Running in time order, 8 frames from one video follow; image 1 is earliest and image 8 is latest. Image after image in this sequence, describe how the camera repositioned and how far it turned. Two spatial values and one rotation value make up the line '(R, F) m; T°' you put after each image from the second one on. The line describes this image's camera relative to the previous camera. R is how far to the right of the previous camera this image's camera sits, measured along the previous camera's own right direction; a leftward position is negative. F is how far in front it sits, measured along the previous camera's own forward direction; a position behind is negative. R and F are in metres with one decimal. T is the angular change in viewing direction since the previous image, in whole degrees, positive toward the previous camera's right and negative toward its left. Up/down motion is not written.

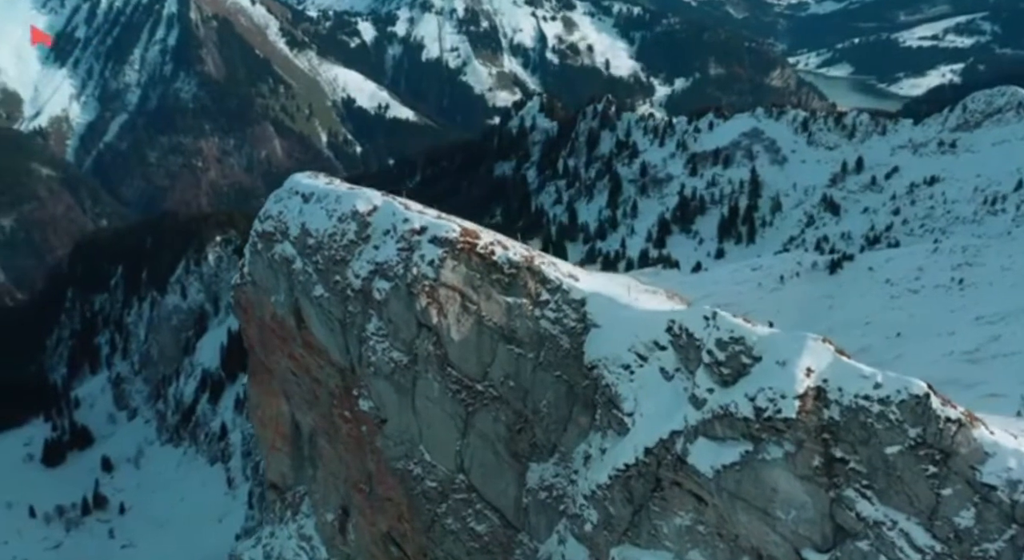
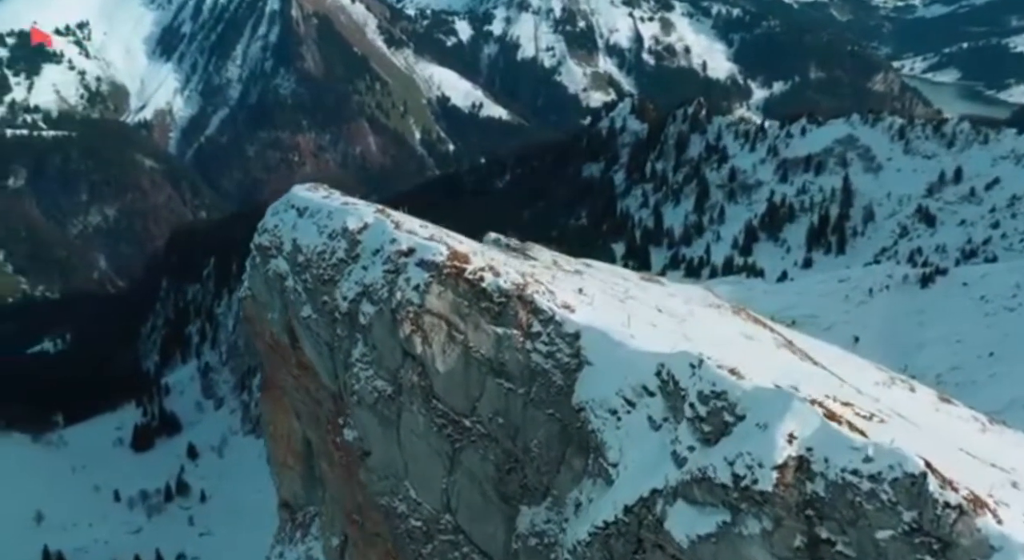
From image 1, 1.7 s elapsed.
(+1.3, +1.5) m; -4°
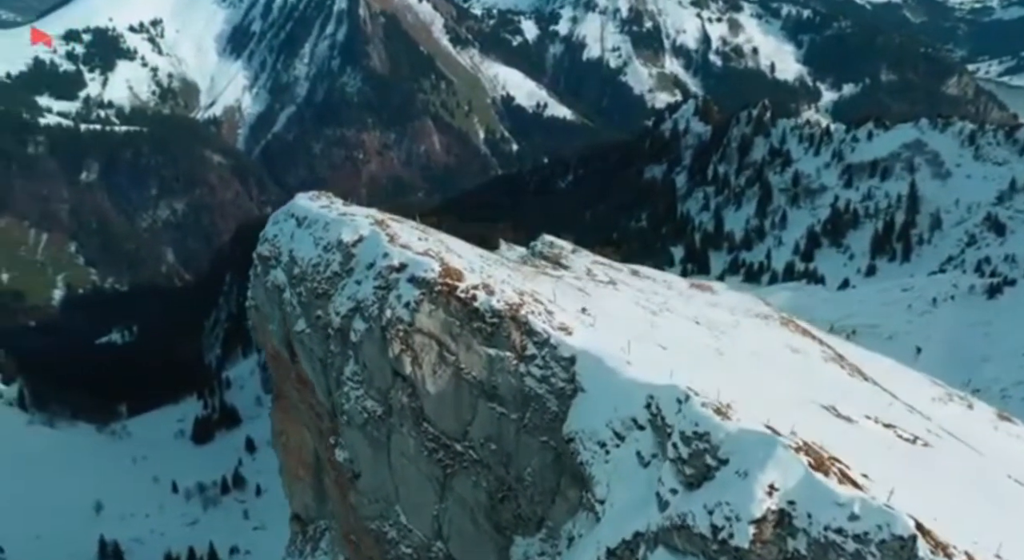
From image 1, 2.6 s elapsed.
(+0.8, +0.9) m; -3°
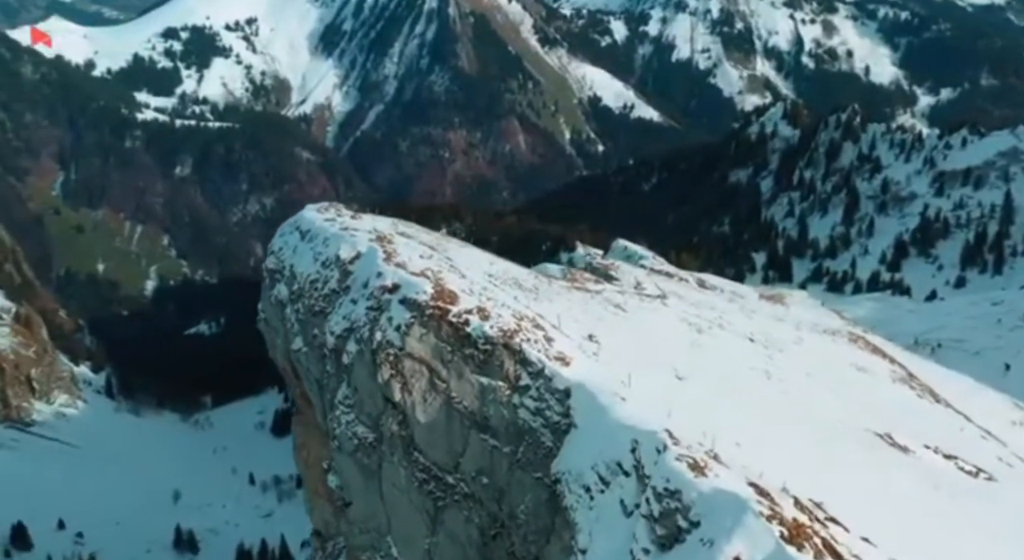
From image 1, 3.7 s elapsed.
(+1.0, +1.0) m; -4°
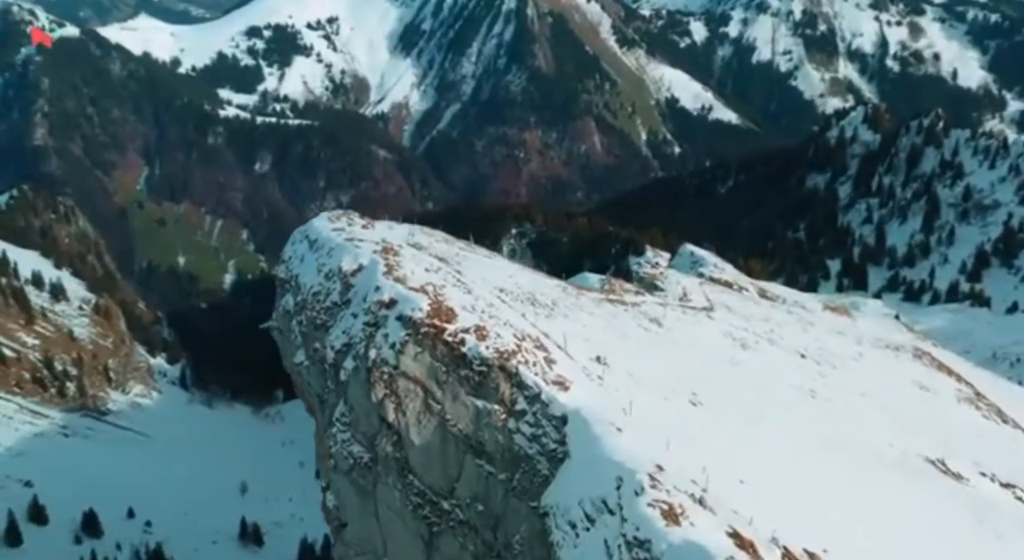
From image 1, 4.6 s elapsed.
(+0.8, +0.7) m; -3°
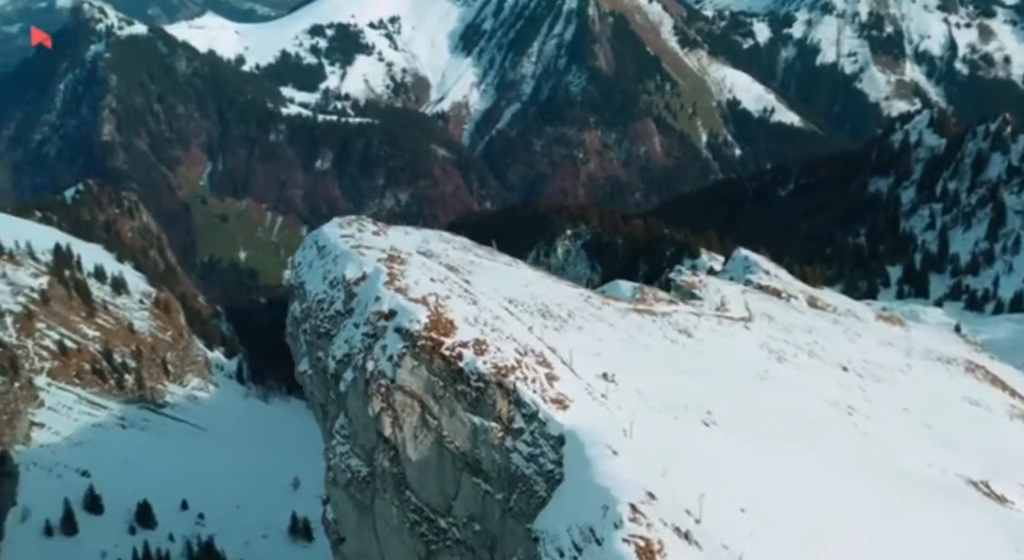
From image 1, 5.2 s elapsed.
(+0.6, +0.5) m; -3°
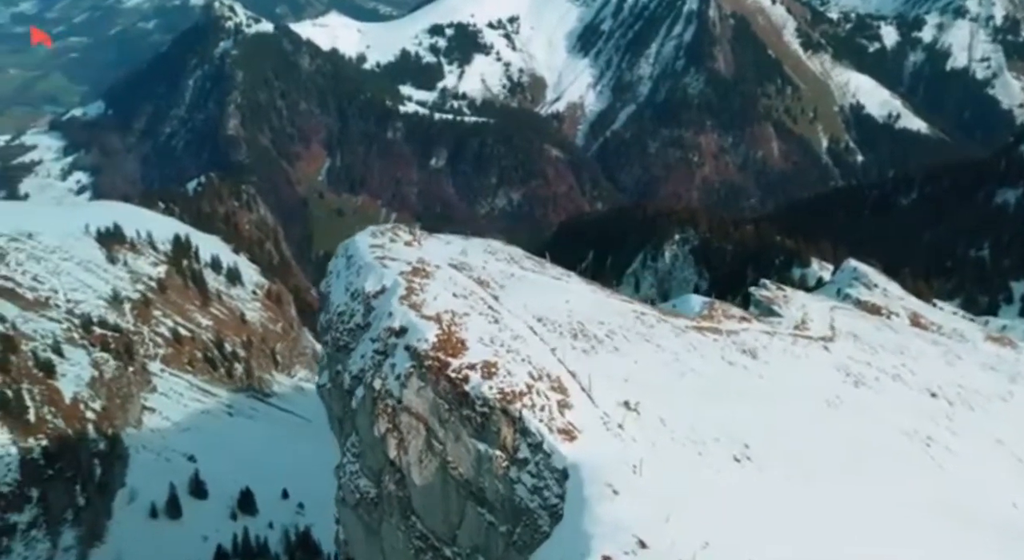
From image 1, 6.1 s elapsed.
(+1.0, +0.8) m; -5°
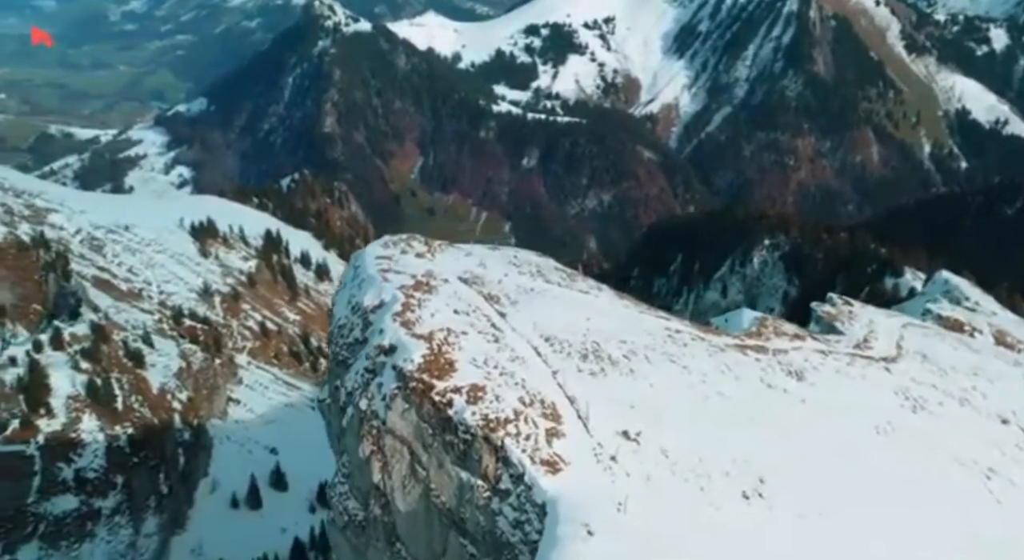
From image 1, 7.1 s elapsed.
(+1.0, +0.7) m; -4°
